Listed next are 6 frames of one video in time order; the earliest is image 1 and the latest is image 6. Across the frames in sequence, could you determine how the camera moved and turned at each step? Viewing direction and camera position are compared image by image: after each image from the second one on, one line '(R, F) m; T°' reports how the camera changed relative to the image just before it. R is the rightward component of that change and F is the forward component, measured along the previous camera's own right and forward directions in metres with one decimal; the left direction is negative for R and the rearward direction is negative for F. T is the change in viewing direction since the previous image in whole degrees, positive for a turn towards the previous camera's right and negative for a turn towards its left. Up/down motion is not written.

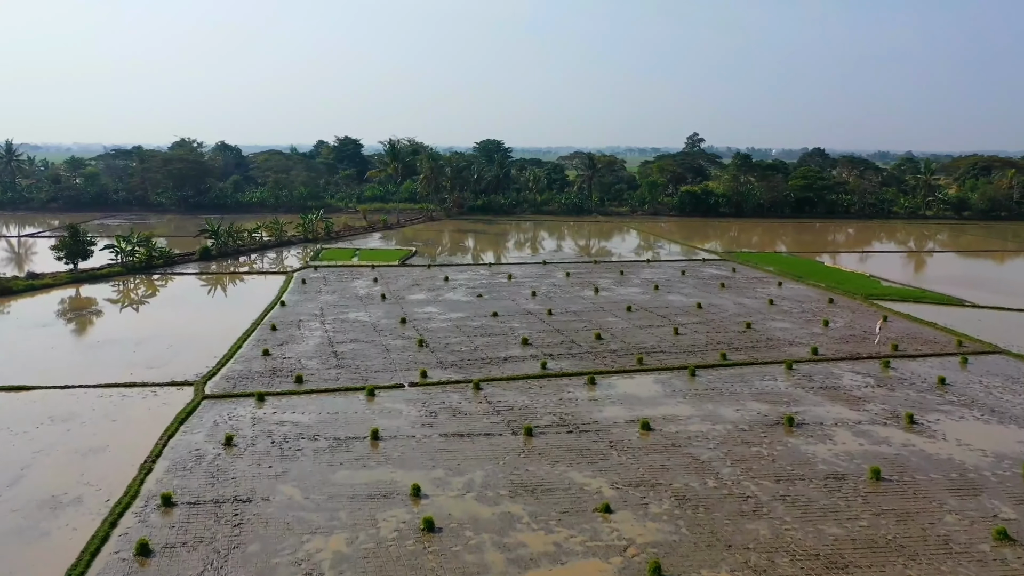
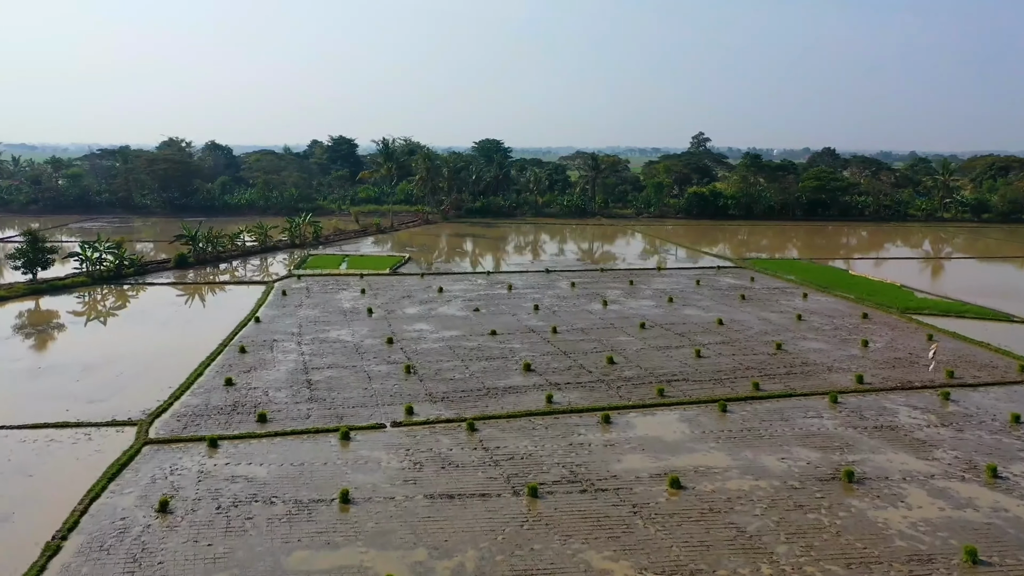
(0.0, +2.8) m; 0°
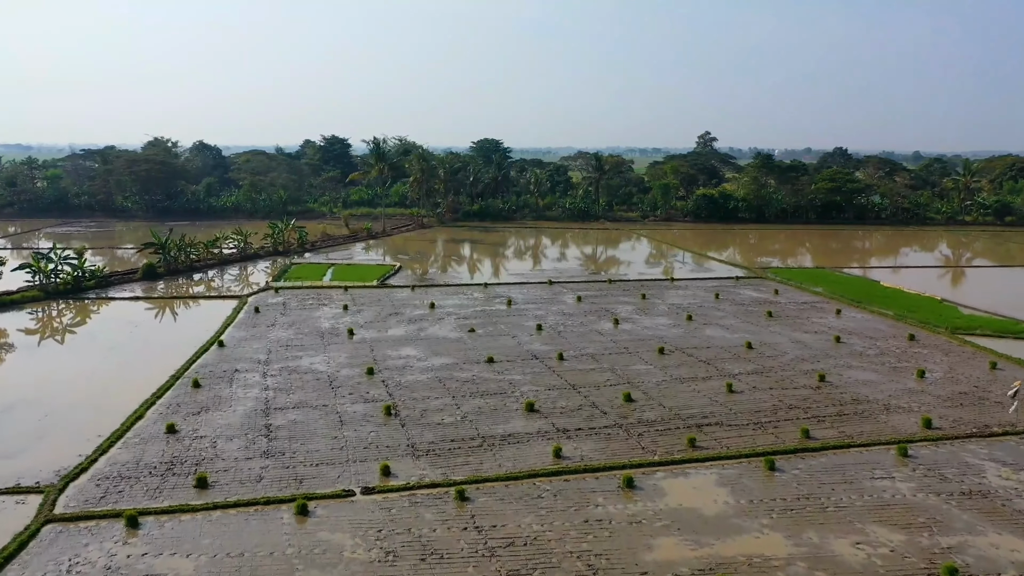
(0.0, +3.1) m; 0°
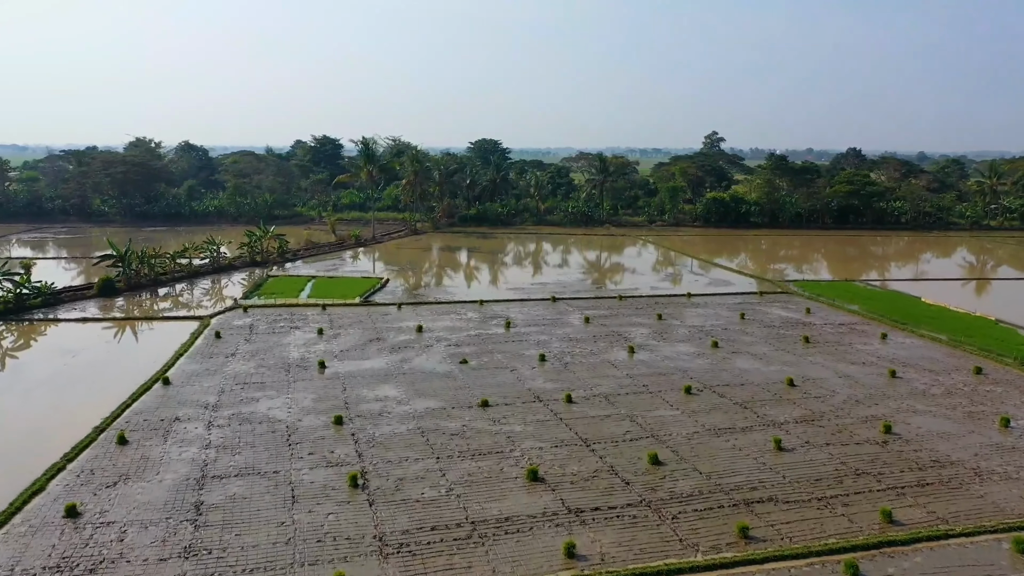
(0.0, +3.3) m; 0°
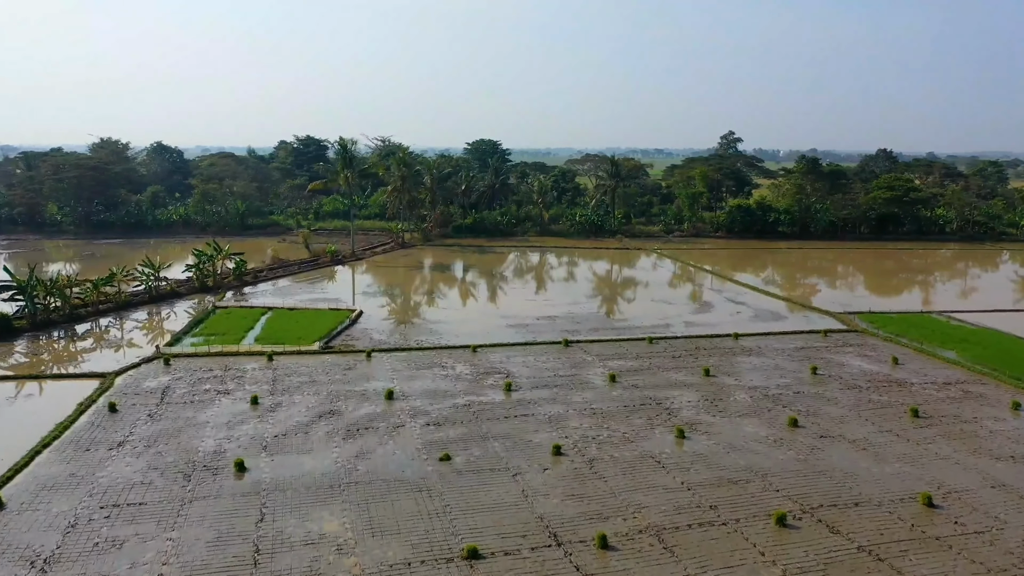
(0.0, +6.1) m; 0°
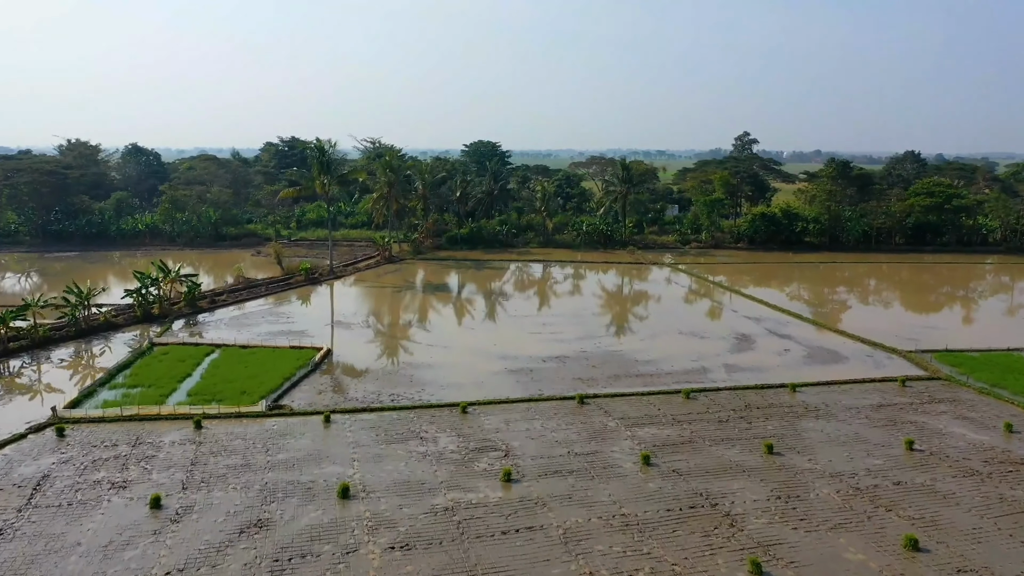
(0.0, +4.8) m; 0°
